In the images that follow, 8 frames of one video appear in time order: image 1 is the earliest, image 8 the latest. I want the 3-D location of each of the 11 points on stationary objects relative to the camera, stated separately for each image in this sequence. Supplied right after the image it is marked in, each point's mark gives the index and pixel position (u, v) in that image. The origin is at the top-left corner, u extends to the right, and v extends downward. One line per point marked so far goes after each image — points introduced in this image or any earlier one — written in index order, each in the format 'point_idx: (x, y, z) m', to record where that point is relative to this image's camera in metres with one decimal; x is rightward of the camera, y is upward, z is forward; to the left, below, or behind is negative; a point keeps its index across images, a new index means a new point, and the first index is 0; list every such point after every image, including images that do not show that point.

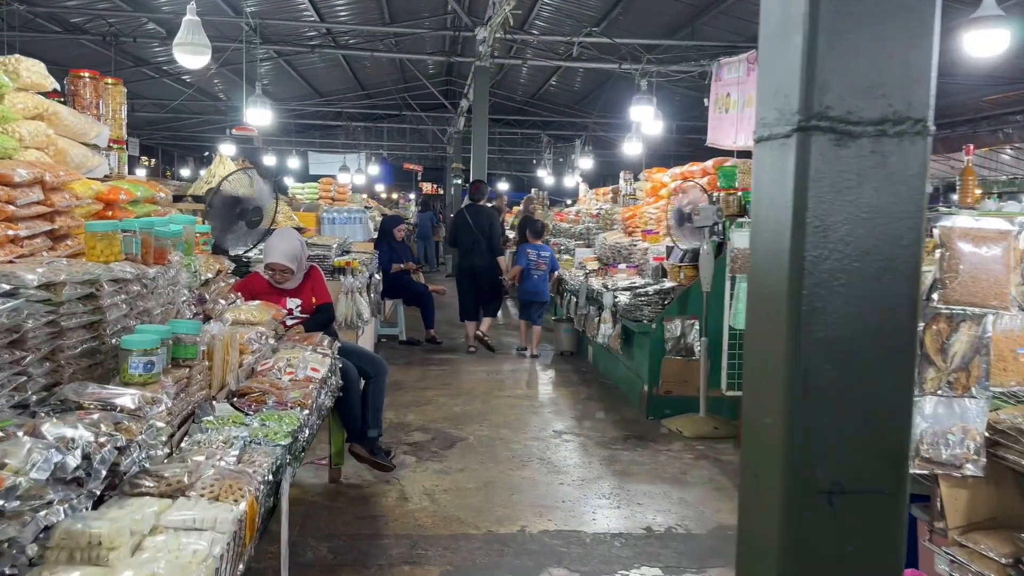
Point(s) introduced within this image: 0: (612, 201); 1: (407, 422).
0: (+1.2, +1.0, +9.5) m
1: (-0.6, -0.8, +4.7) m
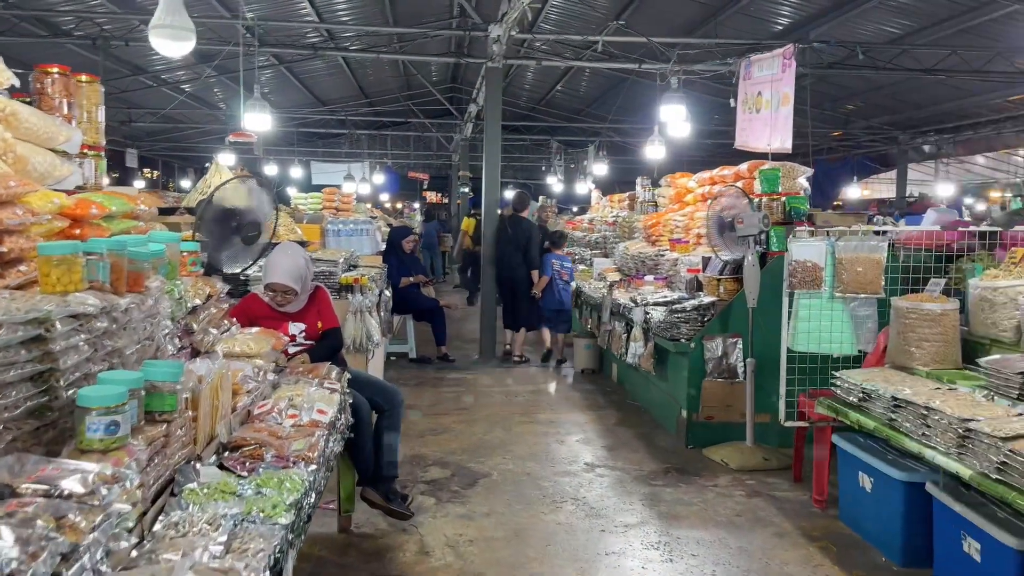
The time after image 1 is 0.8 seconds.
0: (+1.3, +0.9, +9.1) m
1: (-0.5, -0.9, +4.2) m
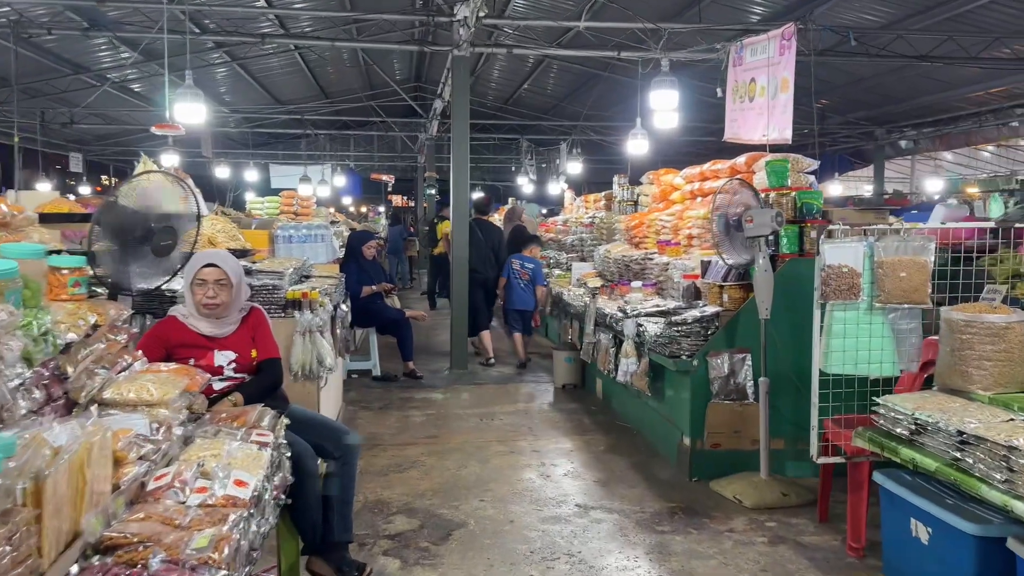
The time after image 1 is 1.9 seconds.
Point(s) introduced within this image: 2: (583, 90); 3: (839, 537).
0: (+1.0, +0.9, +8.6) m
1: (-0.6, -0.9, +3.6) m
2: (+1.2, +3.4, +13.7) m
3: (+1.3, -1.0, +3.2) m
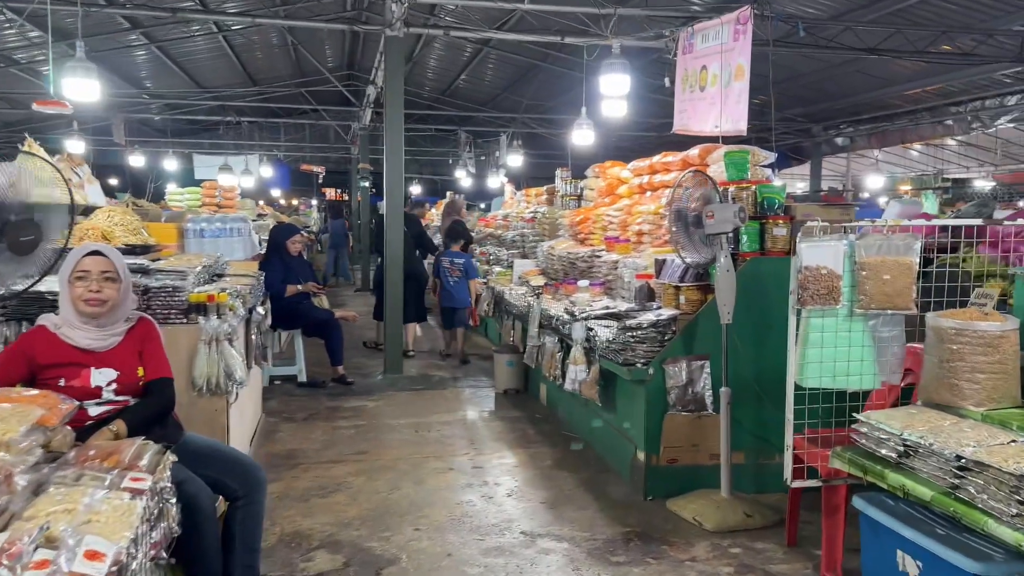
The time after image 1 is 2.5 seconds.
0: (+0.4, +0.9, +8.2) m
1: (-0.8, -1.0, +3.2) m
2: (+0.2, +3.4, +13.3) m
3: (+1.1, -1.0, +2.9) m
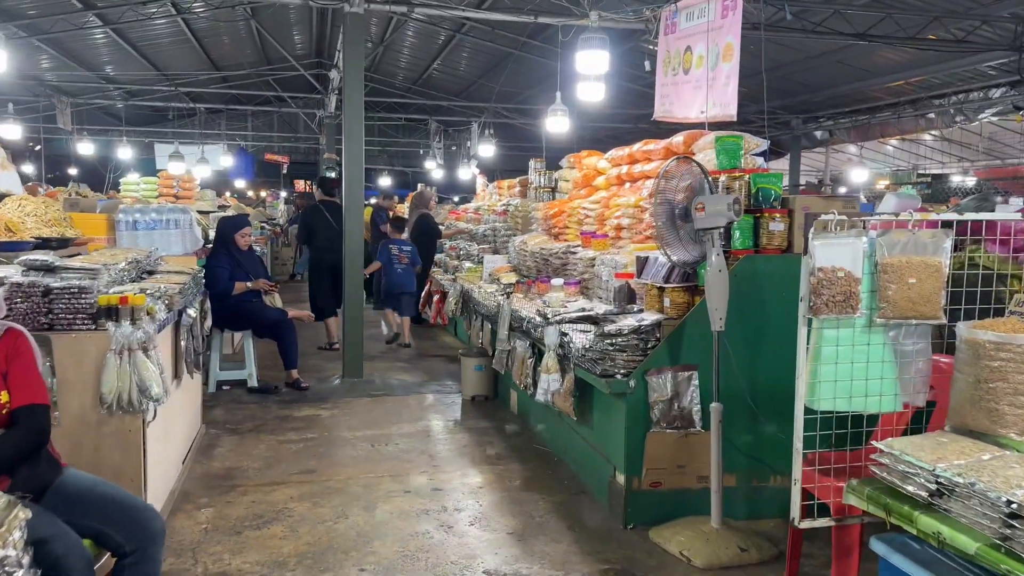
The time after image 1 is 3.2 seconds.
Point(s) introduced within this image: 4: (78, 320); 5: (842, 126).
0: (+0.1, +0.9, +7.8) m
1: (-0.9, -1.0, +2.7) m
2: (-0.2, +3.5, +12.9) m
3: (+1.0, -1.0, +2.5) m
4: (-1.5, -0.1, +2.8) m
5: (+5.6, +2.7, +13.5) m
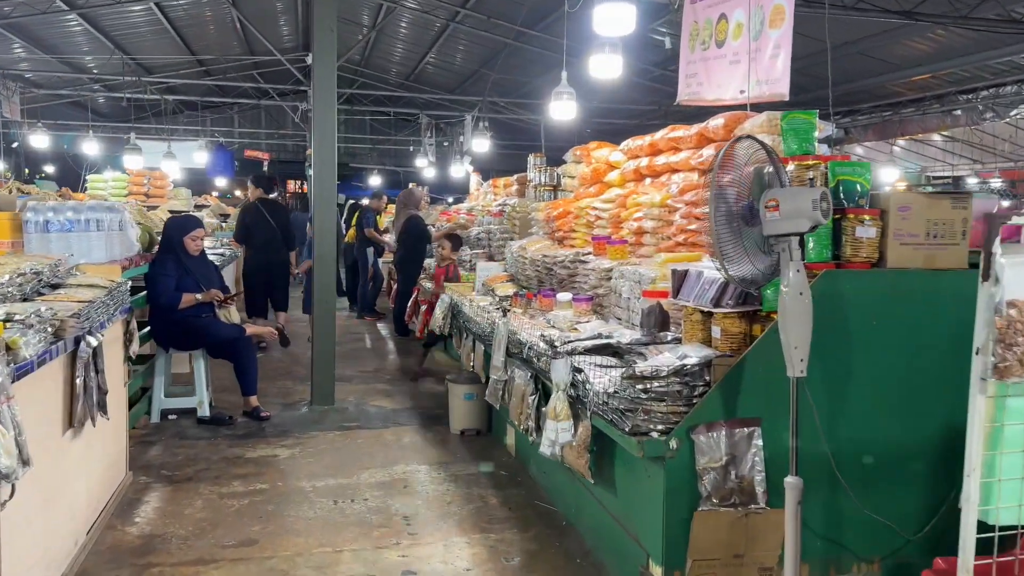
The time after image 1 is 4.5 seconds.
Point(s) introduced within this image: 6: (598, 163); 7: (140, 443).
0: (+0.1, +0.8, +7.0) m
1: (-0.9, -1.0, +1.9) m
2: (-0.3, +3.4, +12.1) m
3: (+1.0, -1.1, +1.7) m
4: (-1.5, -0.2, +1.9) m
5: (+5.5, +2.6, +12.8) m
6: (+0.5, +0.7, +4.7) m
7: (-2.0, -0.8, +4.2) m
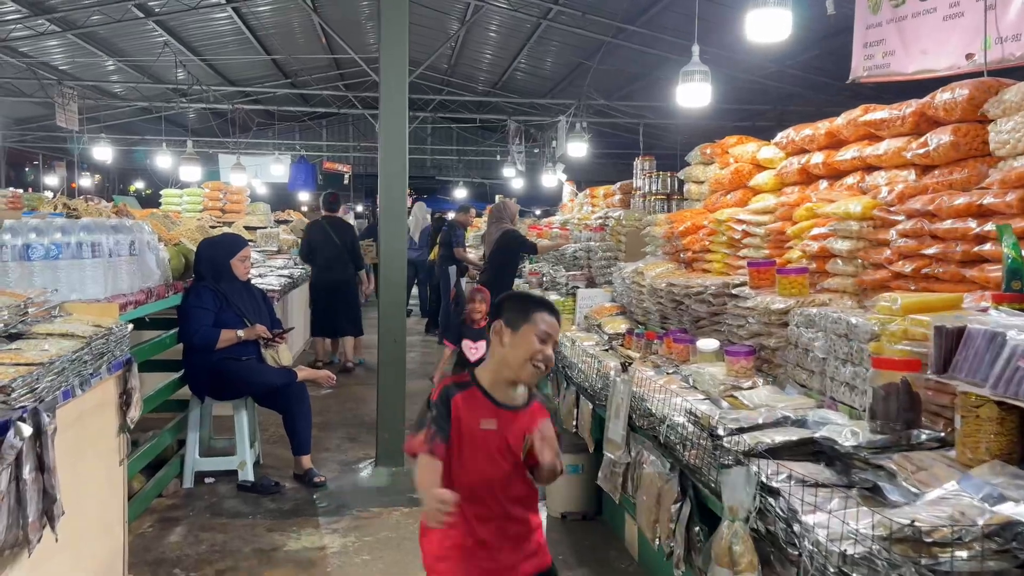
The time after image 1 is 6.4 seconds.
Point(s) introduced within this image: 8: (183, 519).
0: (+0.8, +0.6, +5.9) m
1: (-0.7, -1.2, +0.9) m
2: (+1.0, +3.1, +11.1) m
3: (+1.2, -1.2, +0.6) m
4: (-1.3, -0.3, +1.1) m
5: (+6.9, +2.3, +11.1) m
6: (+1.0, +0.6, +3.6) m
7: (-1.5, -1.0, +3.4) m
8: (-1.4, -1.0, +3.4) m
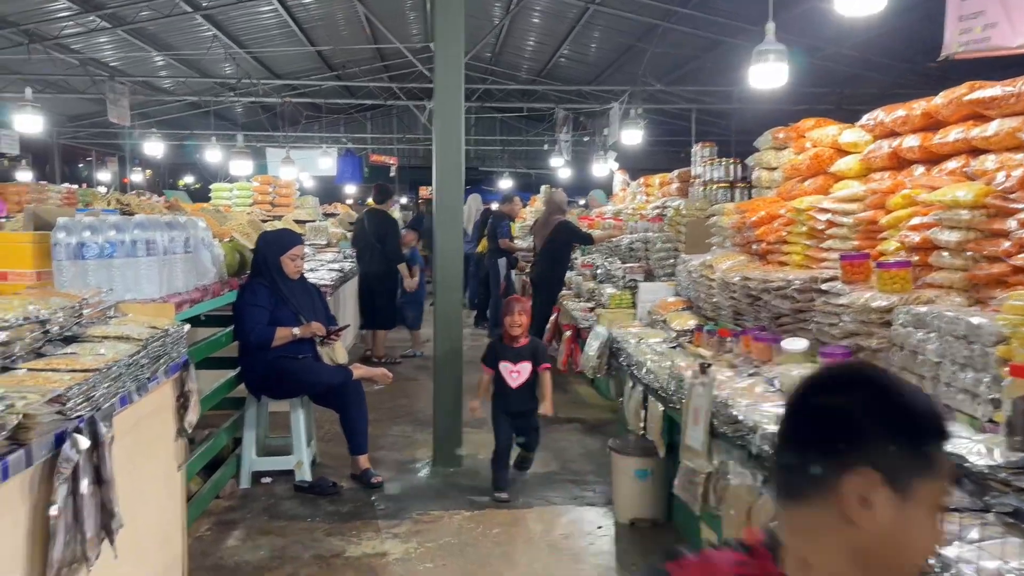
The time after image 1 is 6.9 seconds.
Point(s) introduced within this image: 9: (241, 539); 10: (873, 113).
0: (+1.2, +0.7, +5.7) m
1: (-0.6, -1.2, +0.8) m
2: (+1.7, +3.2, +10.8) m
3: (+1.3, -1.2, +0.4) m
4: (-1.1, -0.3, +1.0) m
5: (+7.5, +2.5, +10.6) m
6: (+1.3, +0.6, +3.4) m
7: (-1.2, -1.0, +3.3) m
8: (-1.1, -1.0, +3.3) m
9: (-1.1, -1.0, +3.2) m
10: (+1.4, +0.7, +3.0) m
